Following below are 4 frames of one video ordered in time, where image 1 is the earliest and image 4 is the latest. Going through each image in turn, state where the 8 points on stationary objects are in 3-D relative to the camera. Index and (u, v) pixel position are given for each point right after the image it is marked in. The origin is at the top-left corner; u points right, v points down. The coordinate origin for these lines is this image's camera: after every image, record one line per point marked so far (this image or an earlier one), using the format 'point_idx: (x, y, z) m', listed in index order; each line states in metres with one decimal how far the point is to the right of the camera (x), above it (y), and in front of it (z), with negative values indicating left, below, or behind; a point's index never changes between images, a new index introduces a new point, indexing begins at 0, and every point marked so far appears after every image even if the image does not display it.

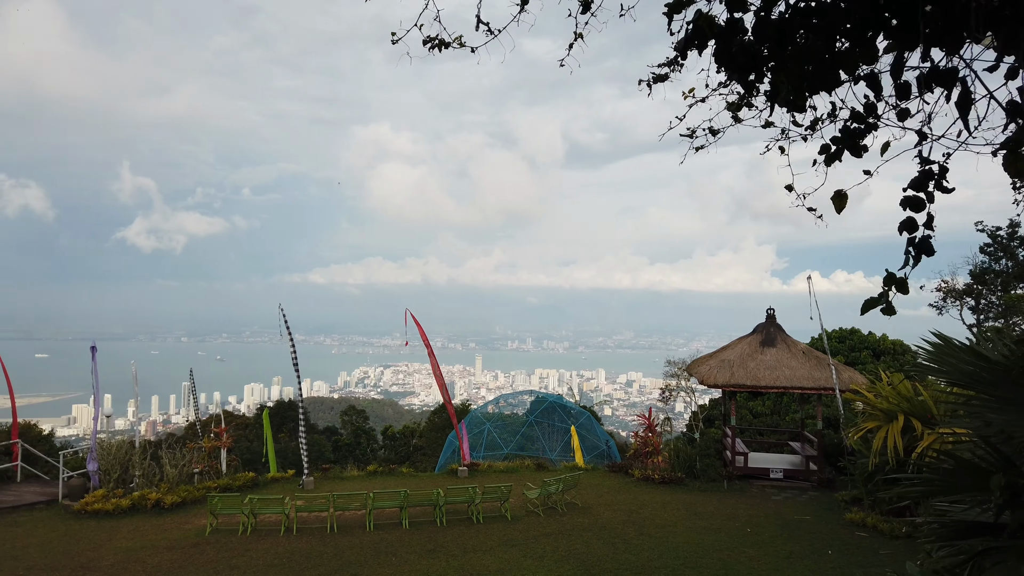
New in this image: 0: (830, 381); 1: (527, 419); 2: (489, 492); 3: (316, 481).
0: (+4.1, -1.2, +9.6) m
1: (+0.3, -3.1, +17.7) m
2: (-0.2, -2.2, +8.2) m
3: (-2.5, -2.5, +9.8) m
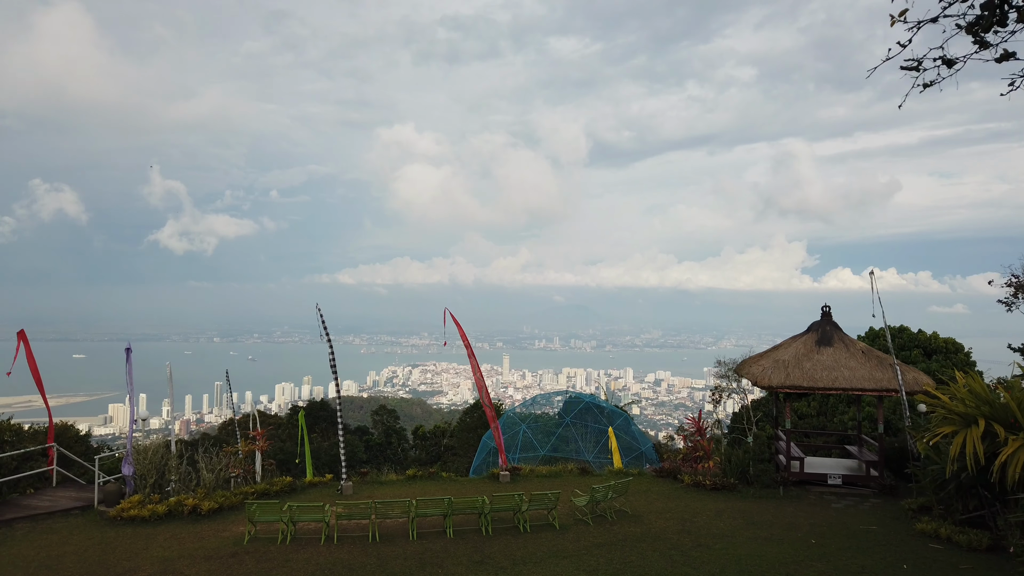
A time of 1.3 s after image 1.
0: (+4.6, -1.1, +9.1) m
1: (+1.2, -3.0, +17.3) m
2: (+0.3, -2.2, +7.8) m
3: (-2.0, -2.5, +9.5) m
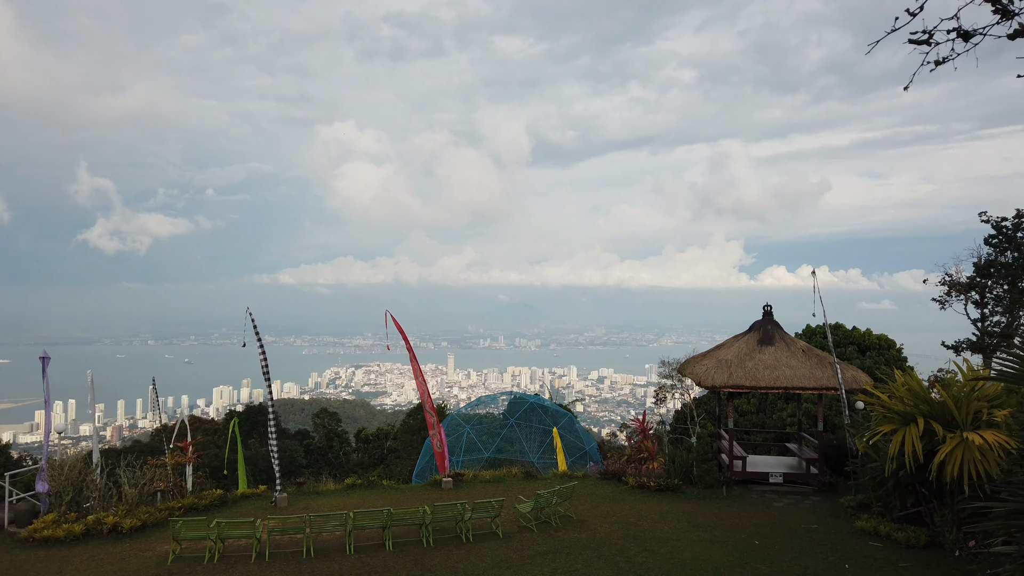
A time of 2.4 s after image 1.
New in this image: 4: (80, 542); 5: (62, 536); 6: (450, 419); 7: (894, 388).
0: (+3.9, -1.1, +9.2) m
1: (-0.1, -3.0, +17.1) m
2: (-0.3, -2.2, +7.6) m
3: (-2.7, -2.5, +9.1) m
4: (-4.2, -2.4, +7.3) m
5: (-4.3, -2.4, +7.2) m
6: (-1.4, -3.1, +17.5) m
7: (+3.7, -1.0, +7.4) m
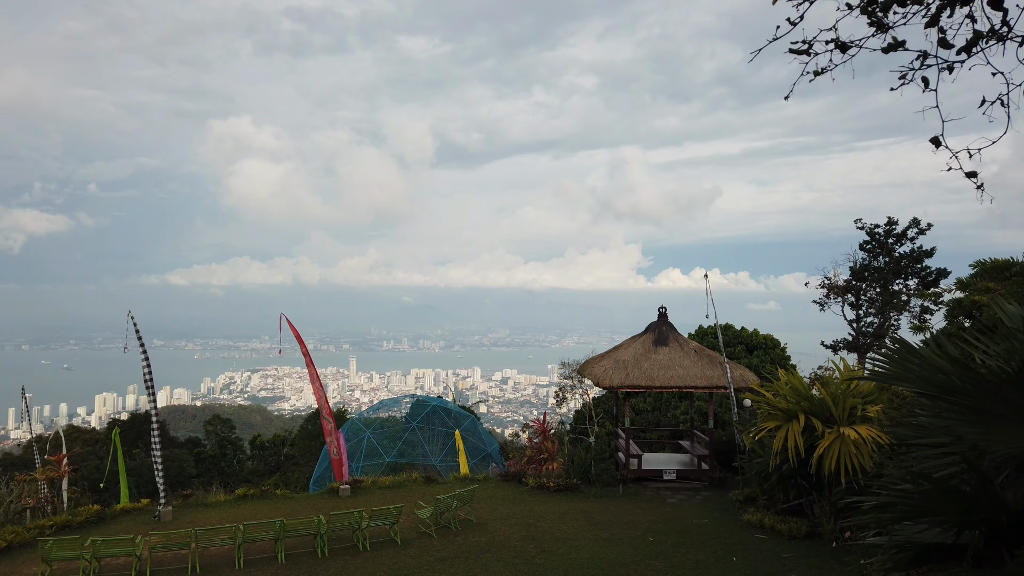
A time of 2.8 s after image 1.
0: (+2.7, -1.2, +9.5) m
1: (-2.3, -3.1, +16.9) m
2: (-1.3, -2.2, +7.4) m
3: (-3.9, -2.5, +8.6) m
4: (-5.1, -2.5, +6.6) m
5: (-5.2, -2.4, +6.5) m
6: (-3.7, -3.1, +17.1) m
7: (+2.7, -1.0, +7.8) m
